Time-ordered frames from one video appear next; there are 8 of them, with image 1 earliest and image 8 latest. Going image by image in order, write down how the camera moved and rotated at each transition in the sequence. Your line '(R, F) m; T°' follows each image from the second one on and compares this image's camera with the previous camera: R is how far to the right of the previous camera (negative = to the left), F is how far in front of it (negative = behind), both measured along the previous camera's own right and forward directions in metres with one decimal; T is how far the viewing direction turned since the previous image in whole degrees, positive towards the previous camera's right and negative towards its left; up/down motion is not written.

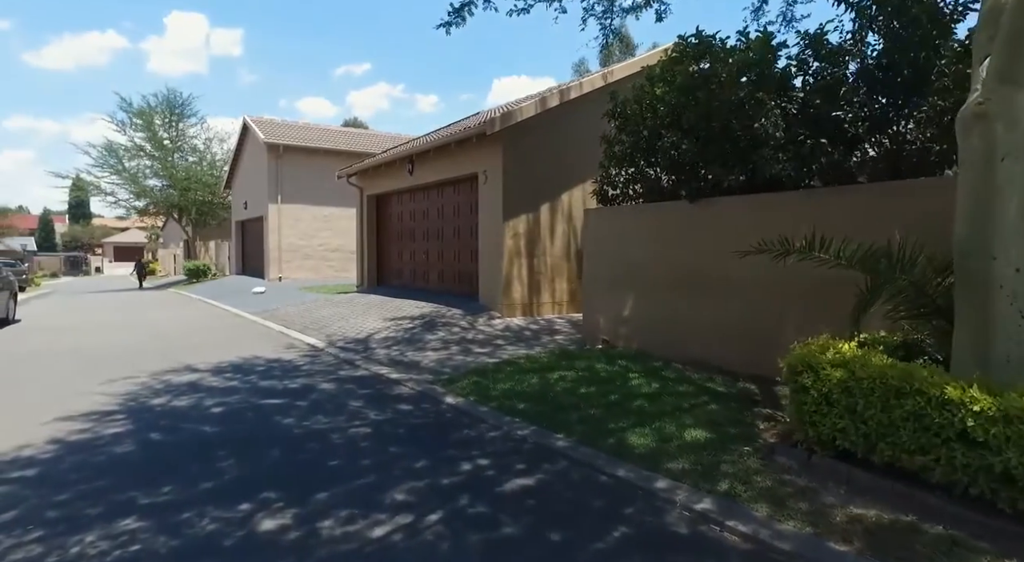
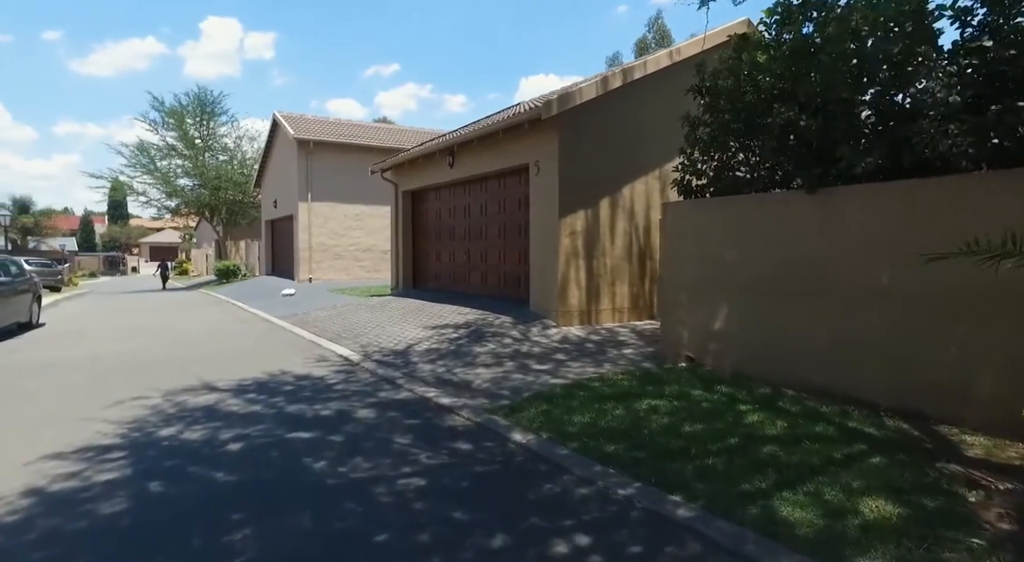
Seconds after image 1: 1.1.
(-0.5, +1.2) m; -3°
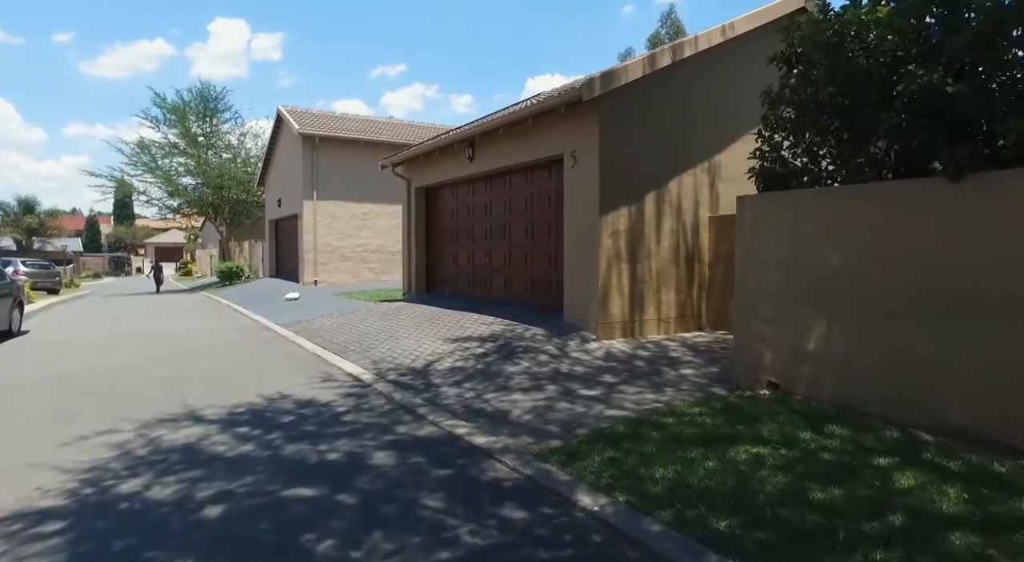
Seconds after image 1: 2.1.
(-0.4, +1.2) m; -1°
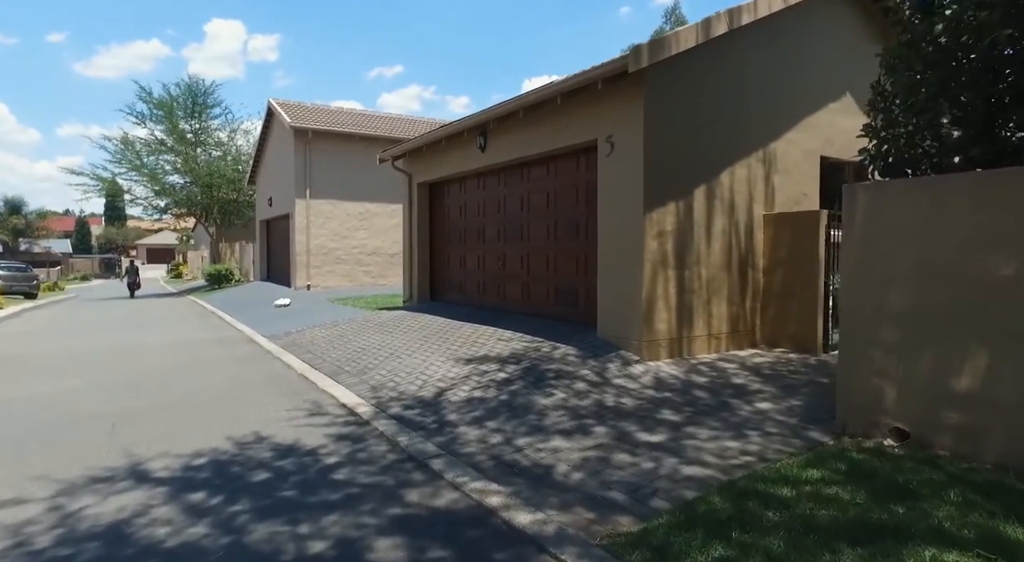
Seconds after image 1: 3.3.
(-0.4, +1.4) m; 0°
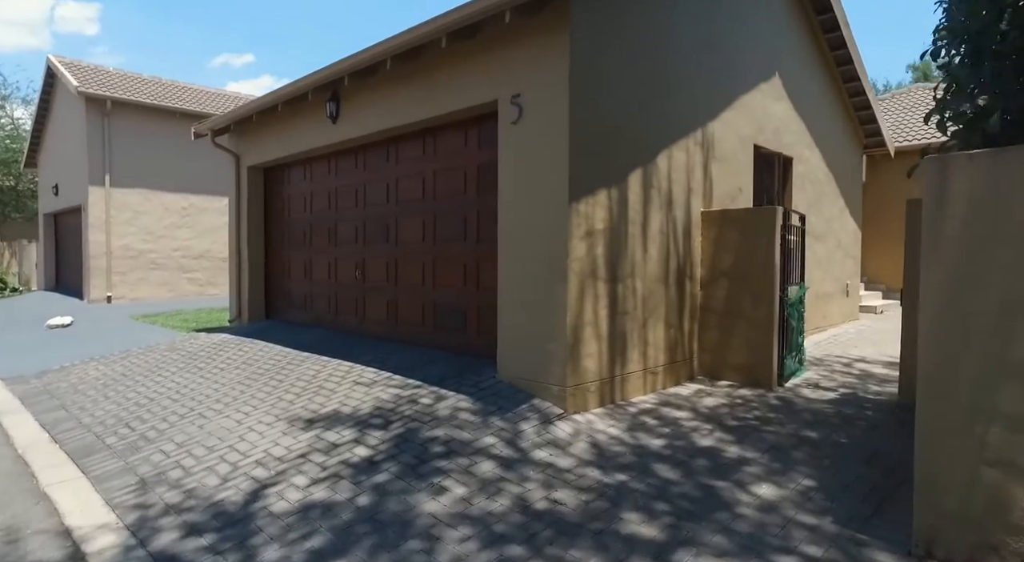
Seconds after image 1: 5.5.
(0.0, +2.3) m; +14°
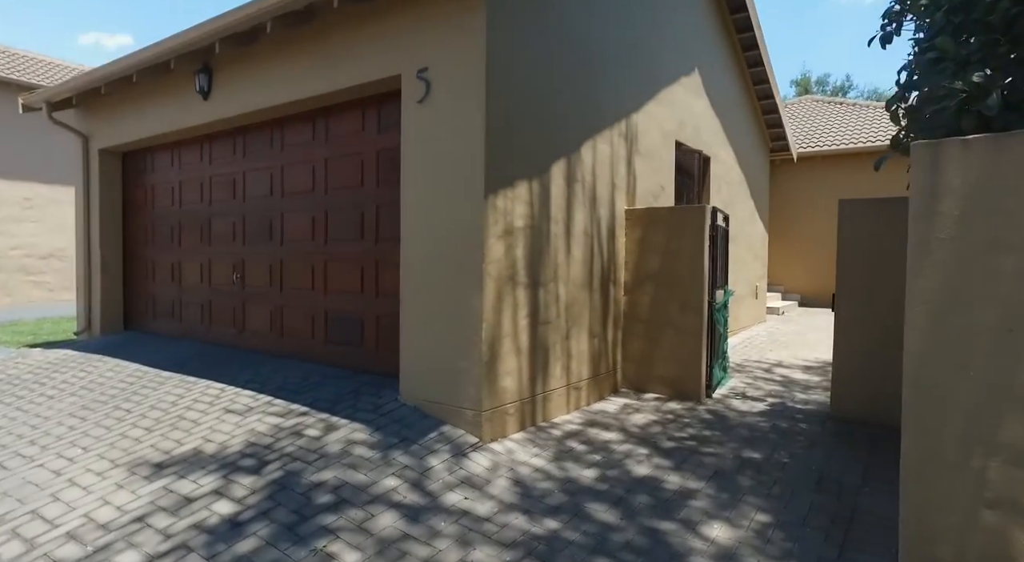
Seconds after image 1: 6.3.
(0.0, +0.8) m; +9°
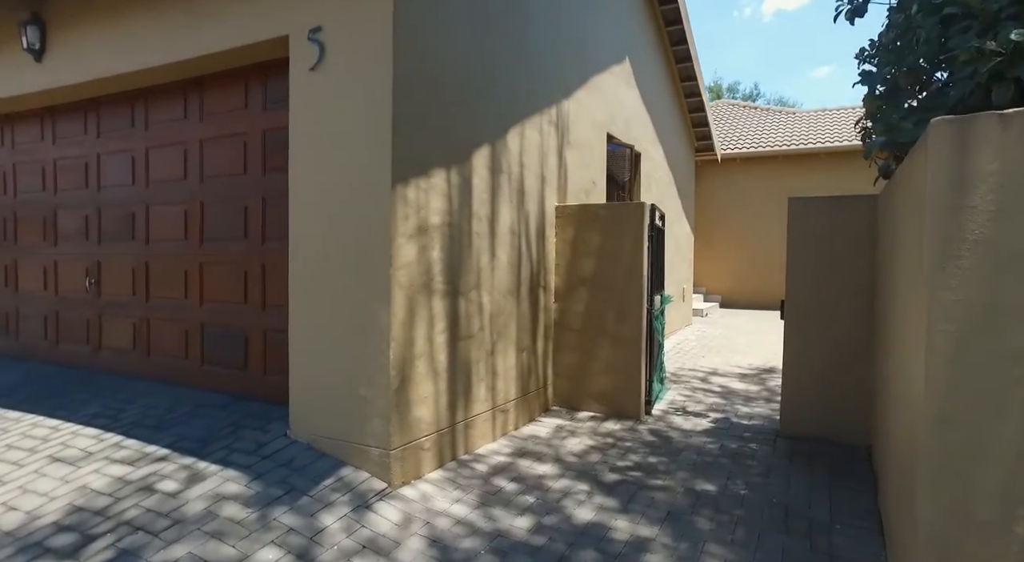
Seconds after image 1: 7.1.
(0.0, +0.7) m; +8°
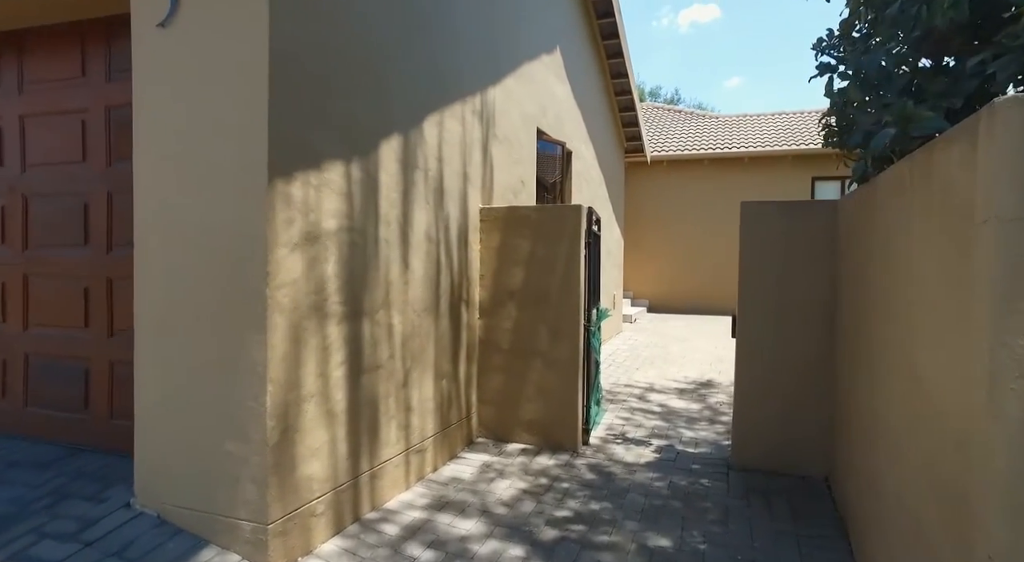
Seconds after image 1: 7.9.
(0.0, +0.7) m; +8°
